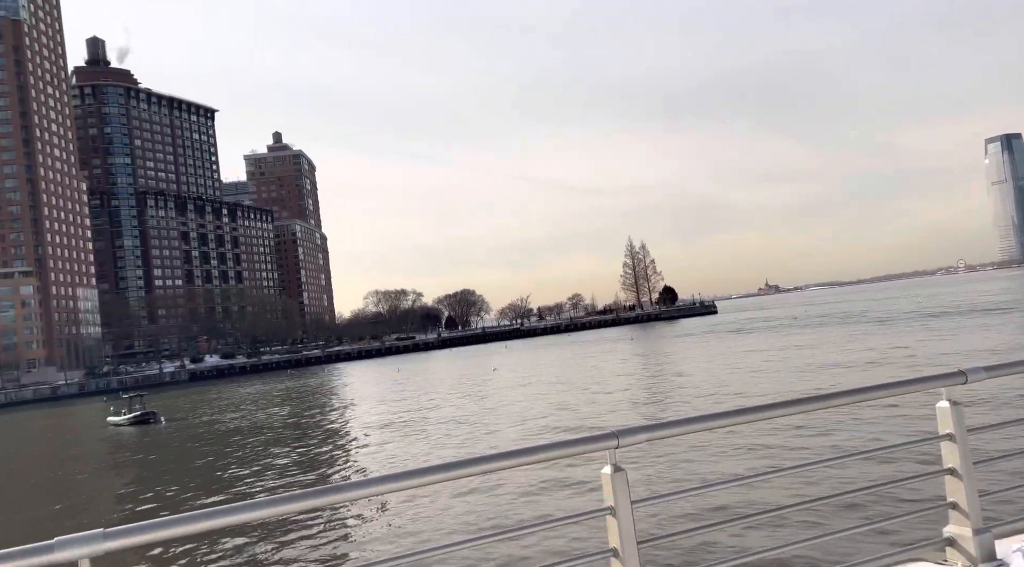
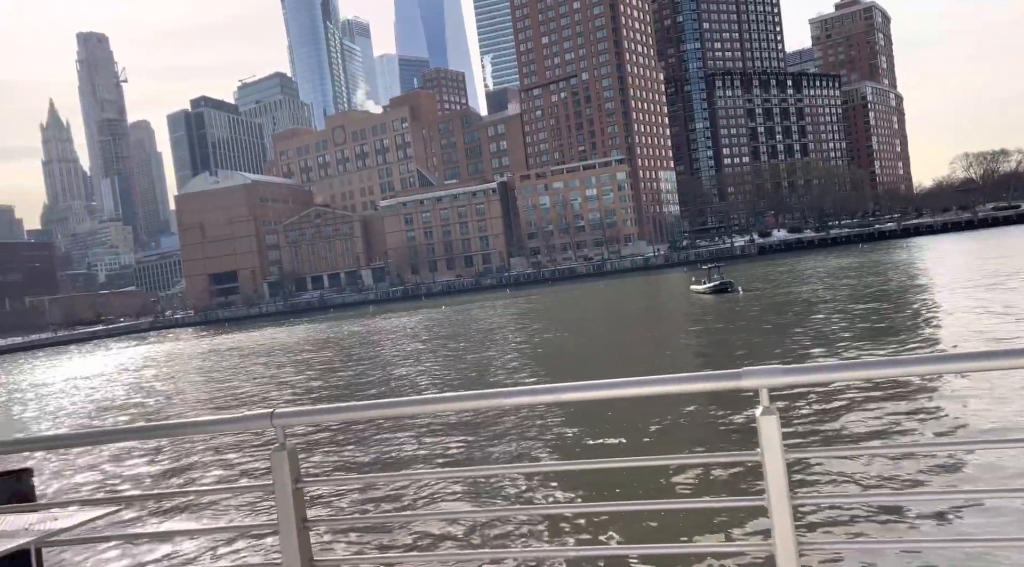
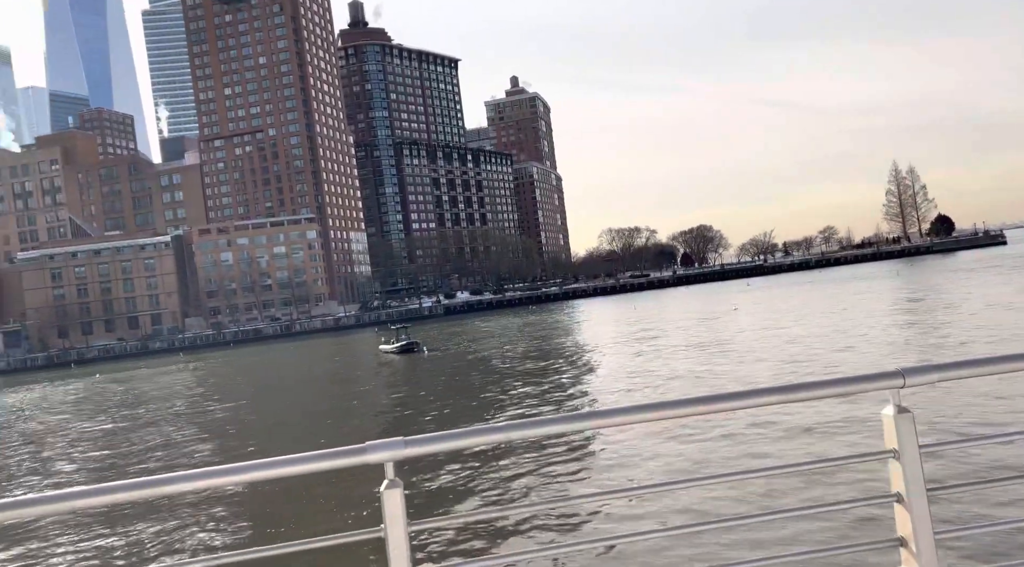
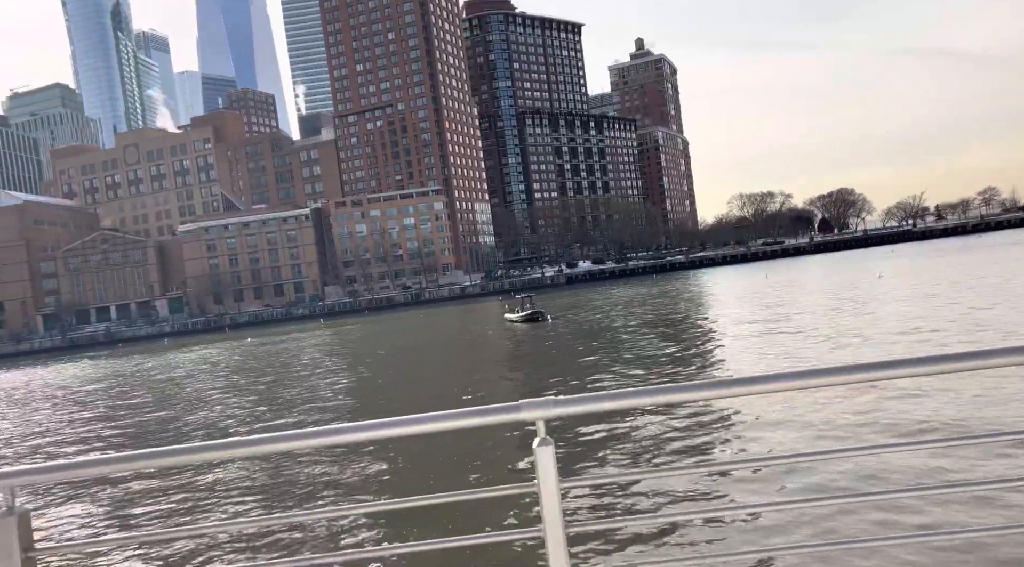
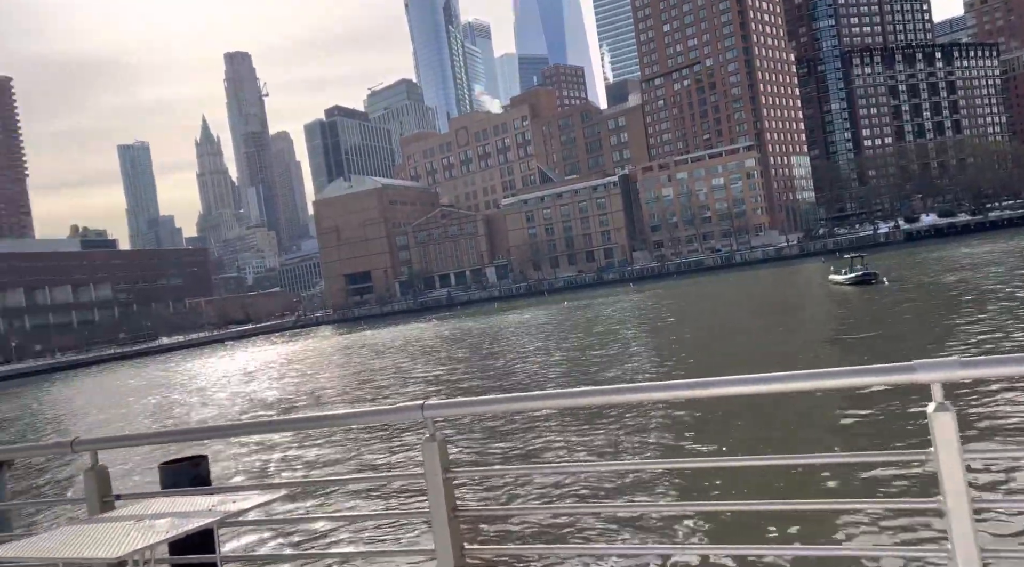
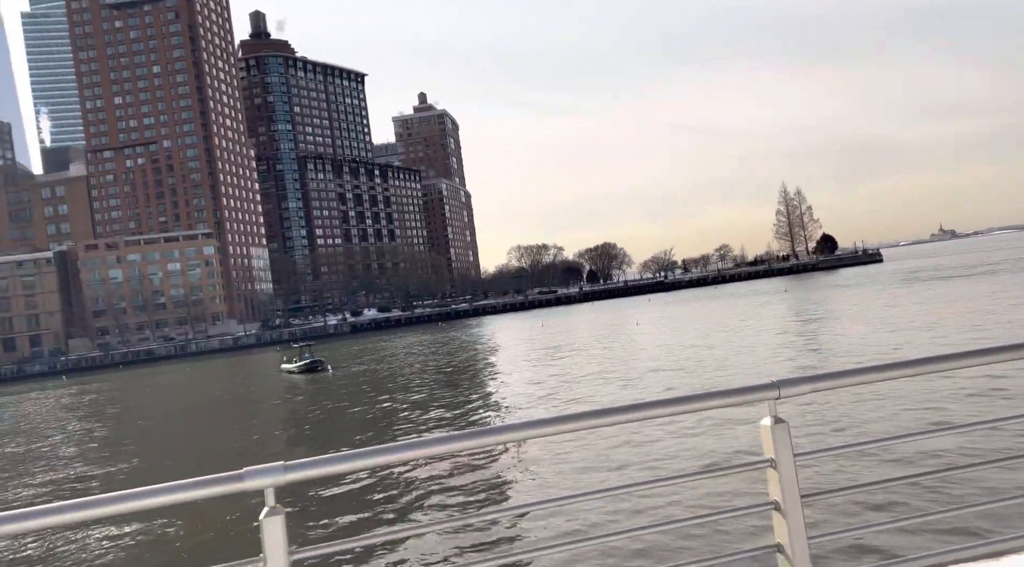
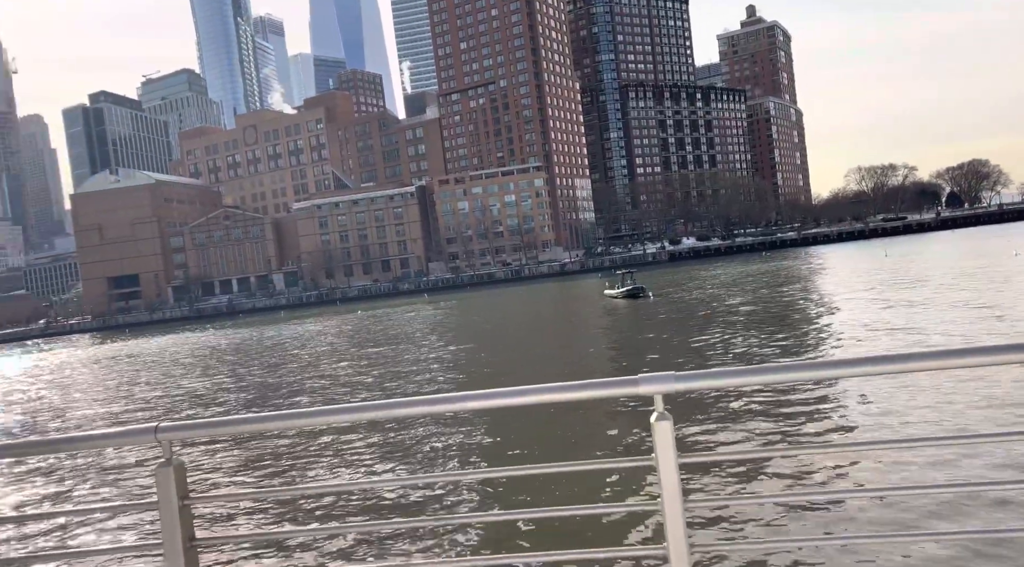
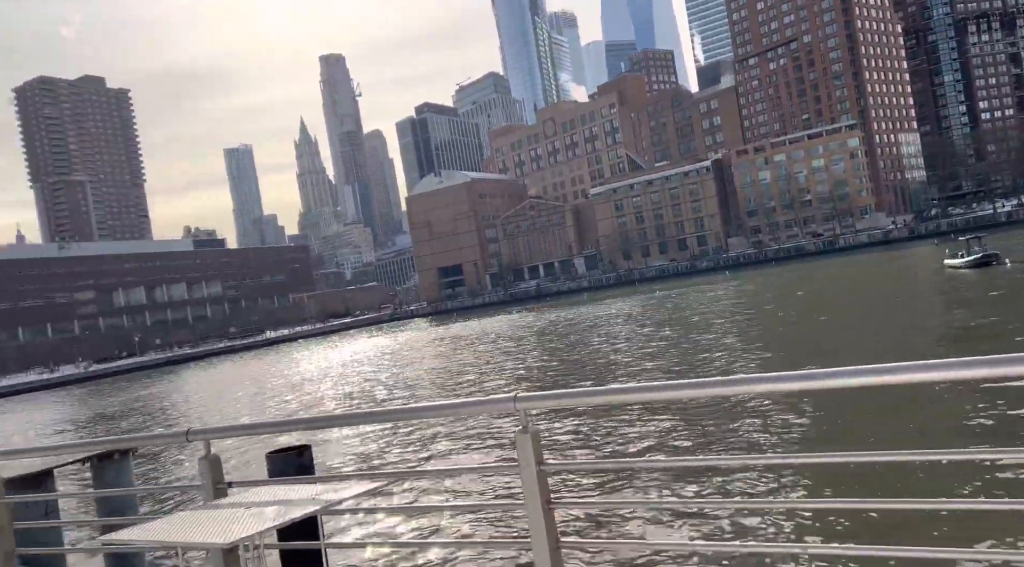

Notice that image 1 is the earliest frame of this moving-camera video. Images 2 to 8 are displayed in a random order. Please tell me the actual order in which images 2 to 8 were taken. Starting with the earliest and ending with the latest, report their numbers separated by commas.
6, 3, 4, 7, 2, 5, 8
